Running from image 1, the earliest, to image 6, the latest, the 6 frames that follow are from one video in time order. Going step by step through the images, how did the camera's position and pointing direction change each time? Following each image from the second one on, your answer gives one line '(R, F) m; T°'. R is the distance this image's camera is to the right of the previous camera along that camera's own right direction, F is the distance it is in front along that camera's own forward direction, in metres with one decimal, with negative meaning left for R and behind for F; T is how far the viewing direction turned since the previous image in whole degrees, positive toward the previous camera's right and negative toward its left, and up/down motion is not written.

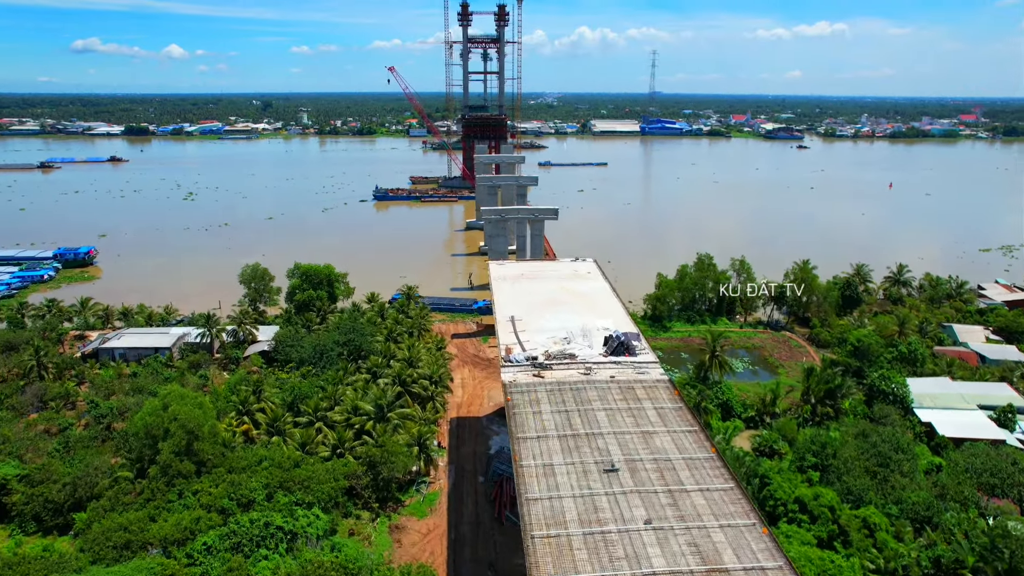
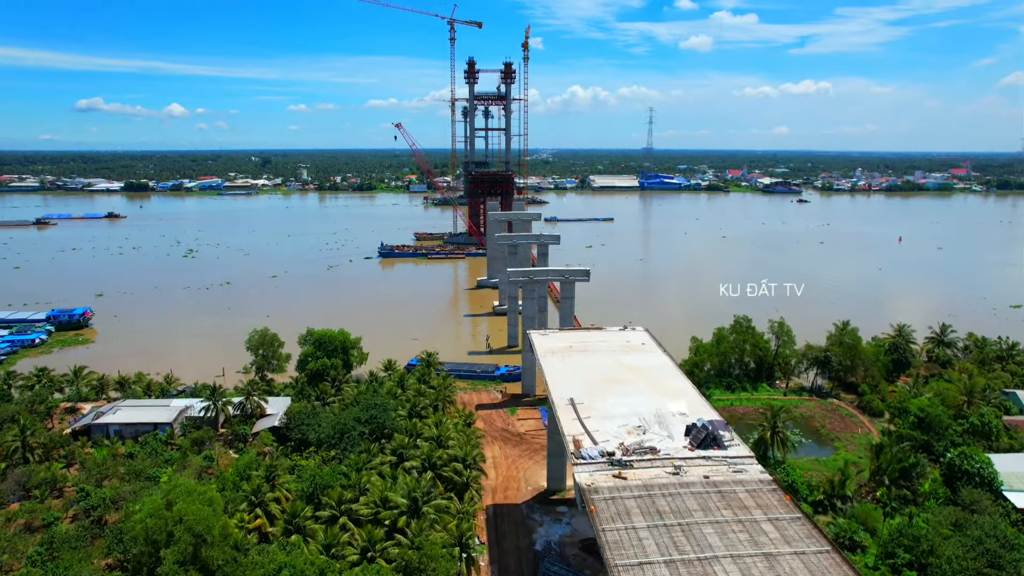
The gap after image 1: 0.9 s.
(-1.2, +1.6) m; 0°
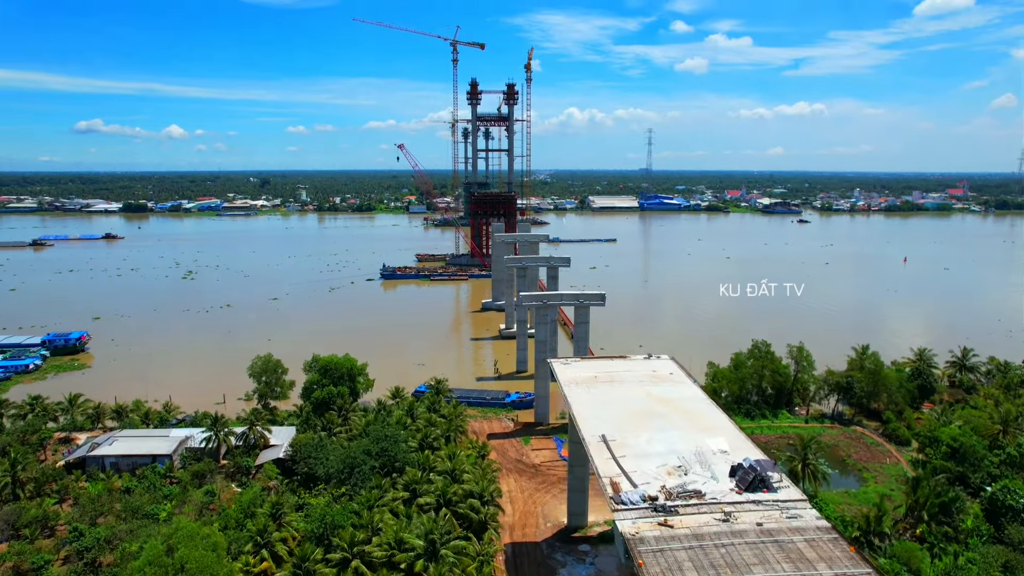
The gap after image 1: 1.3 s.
(-0.5, +0.7) m; 0°
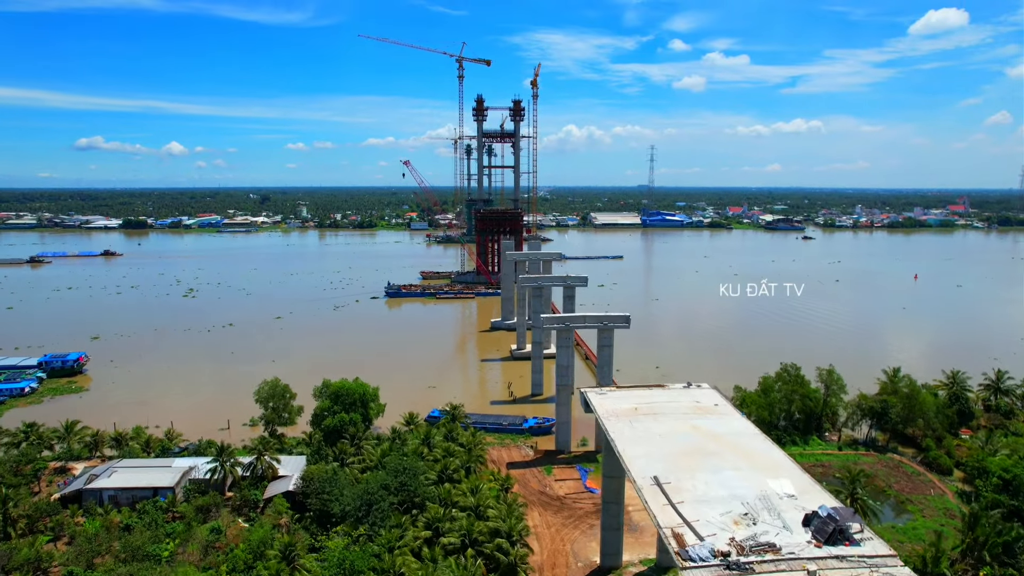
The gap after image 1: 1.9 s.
(-0.7, +1.0) m; 0°
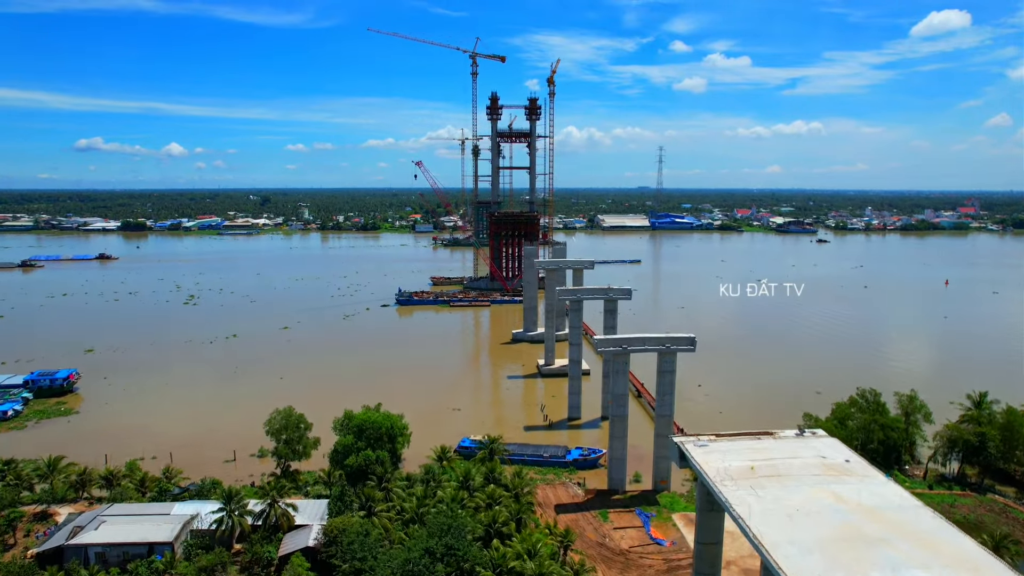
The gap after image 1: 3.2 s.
(-1.4, +2.6) m; 0°
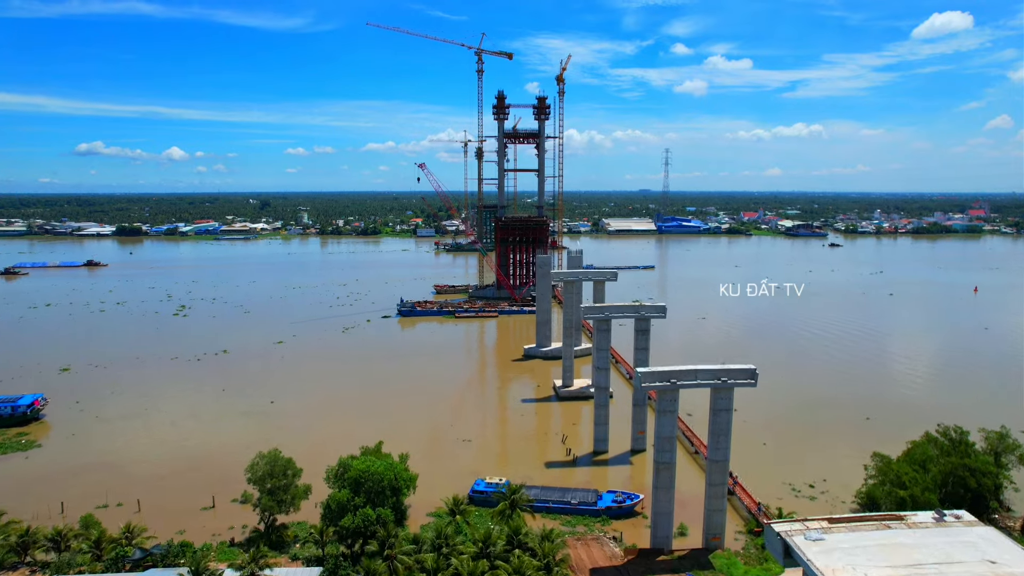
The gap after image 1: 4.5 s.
(-0.6, +2.9) m; 0°
